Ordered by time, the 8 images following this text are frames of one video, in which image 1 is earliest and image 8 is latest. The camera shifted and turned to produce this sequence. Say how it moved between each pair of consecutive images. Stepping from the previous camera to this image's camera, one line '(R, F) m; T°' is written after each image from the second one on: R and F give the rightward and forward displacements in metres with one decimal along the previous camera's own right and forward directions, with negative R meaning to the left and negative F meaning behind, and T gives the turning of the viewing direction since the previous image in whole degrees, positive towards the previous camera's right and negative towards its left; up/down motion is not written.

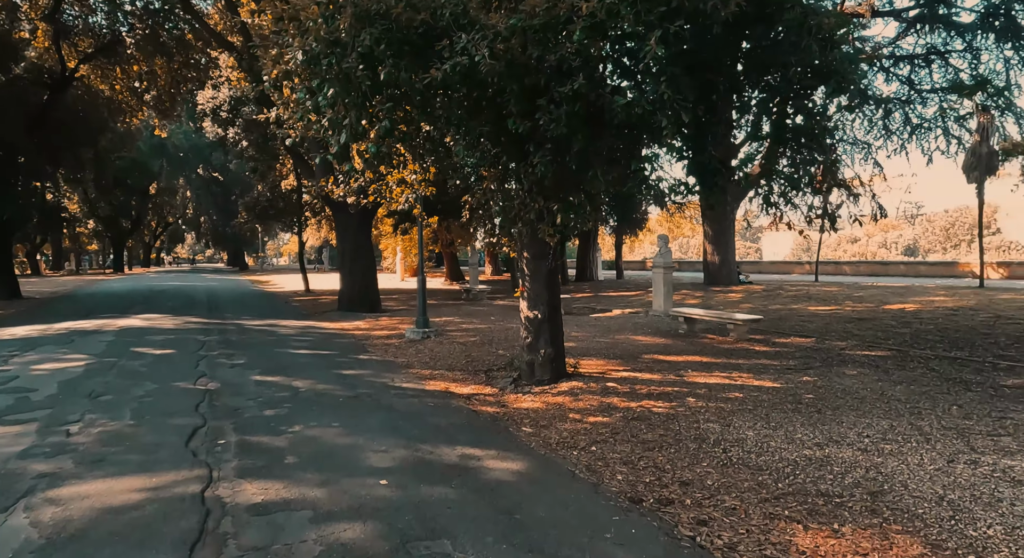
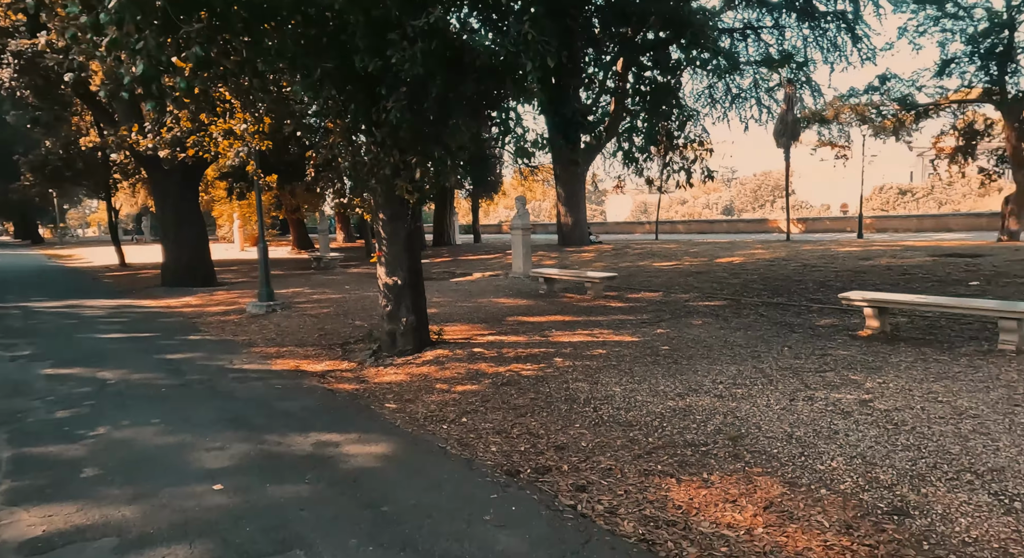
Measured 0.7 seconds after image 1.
(0.0, +0.3) m; +13°
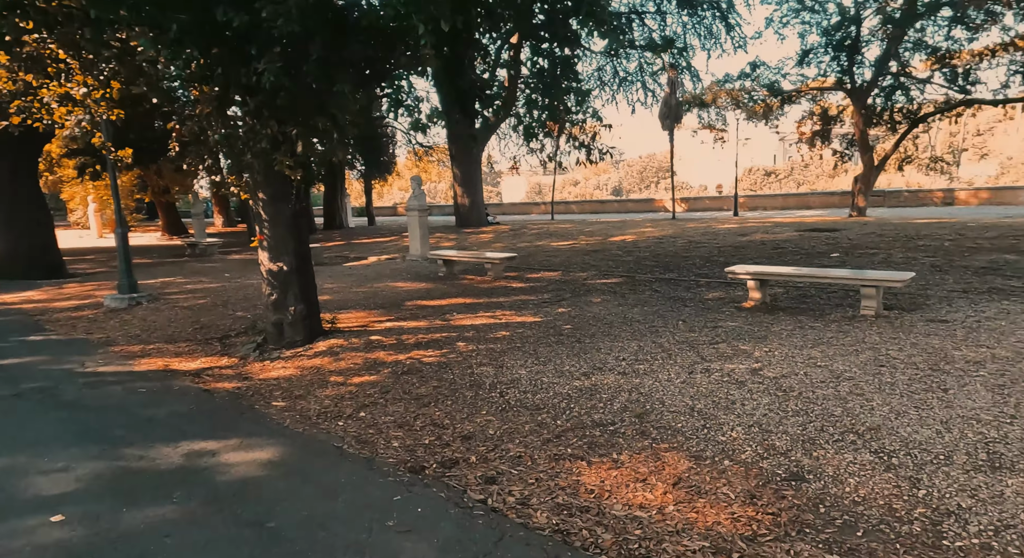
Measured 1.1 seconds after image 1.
(0.0, +0.2) m; +9°
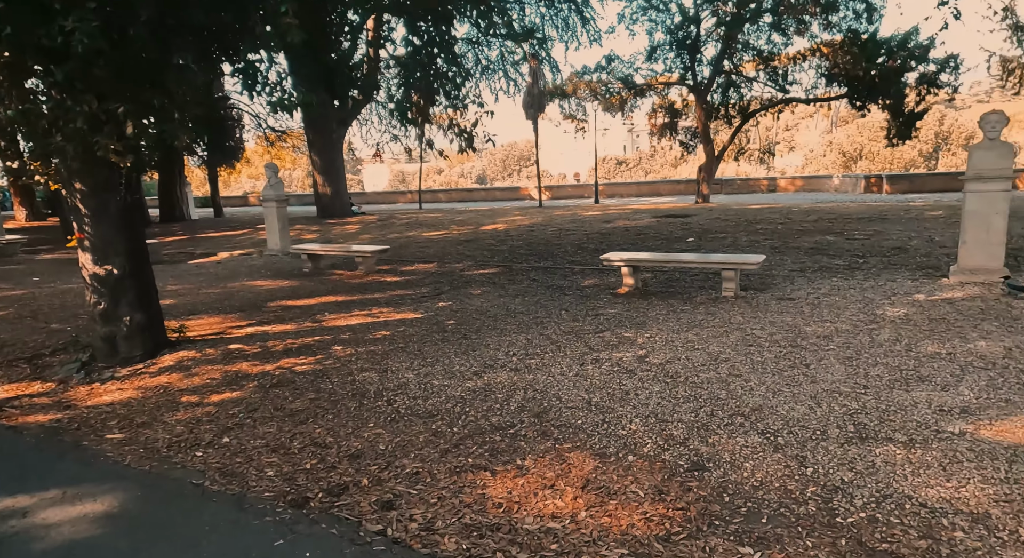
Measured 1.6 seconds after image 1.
(-0.1, +0.3) m; +12°
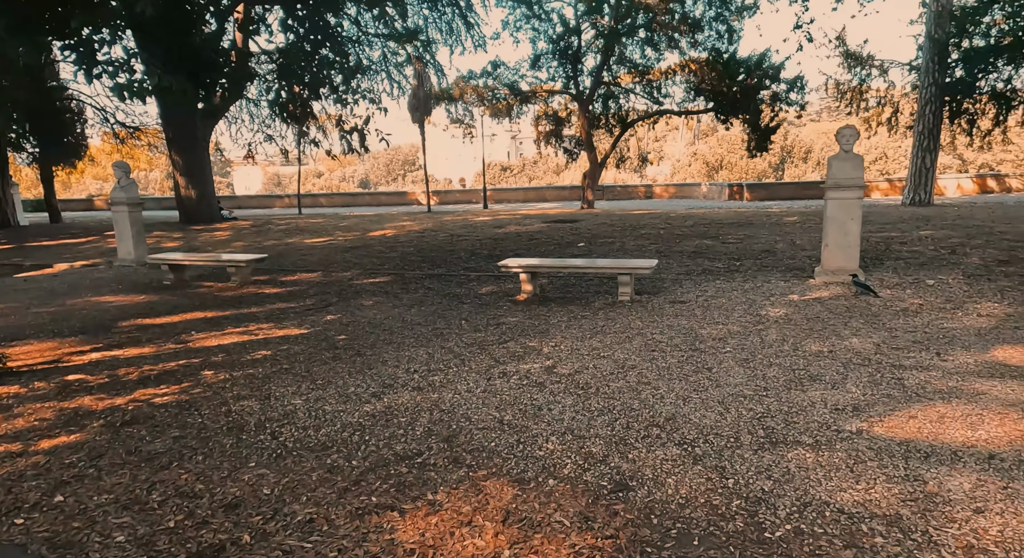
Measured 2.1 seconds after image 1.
(-0.1, +0.3) m; +10°
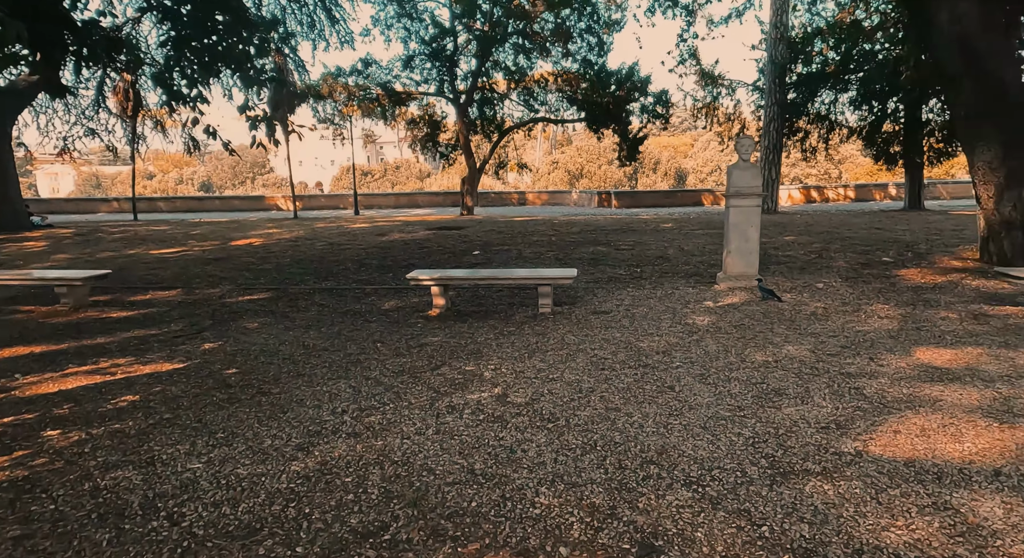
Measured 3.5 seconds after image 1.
(-0.4, +0.6) m; +12°
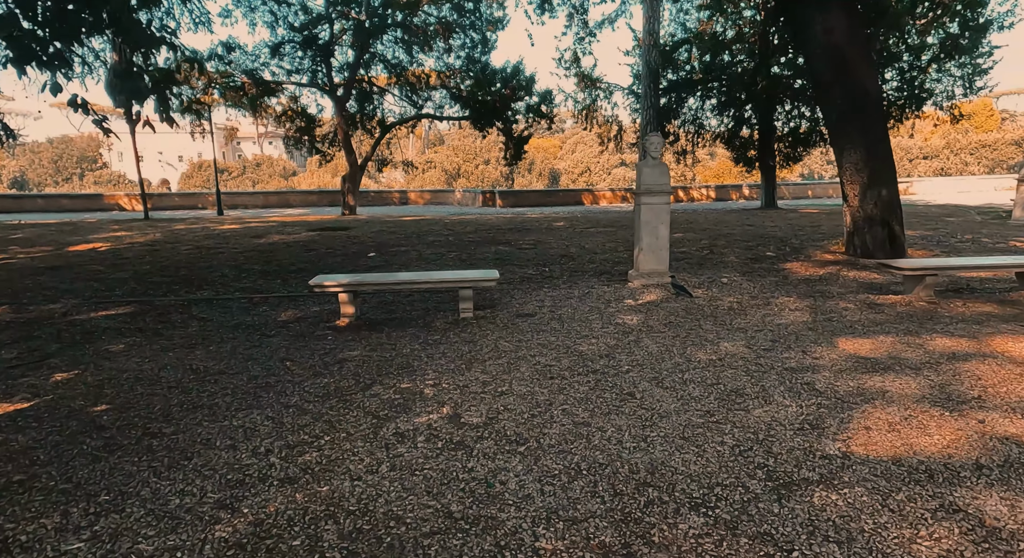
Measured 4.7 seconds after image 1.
(-0.4, +0.4) m; +11°
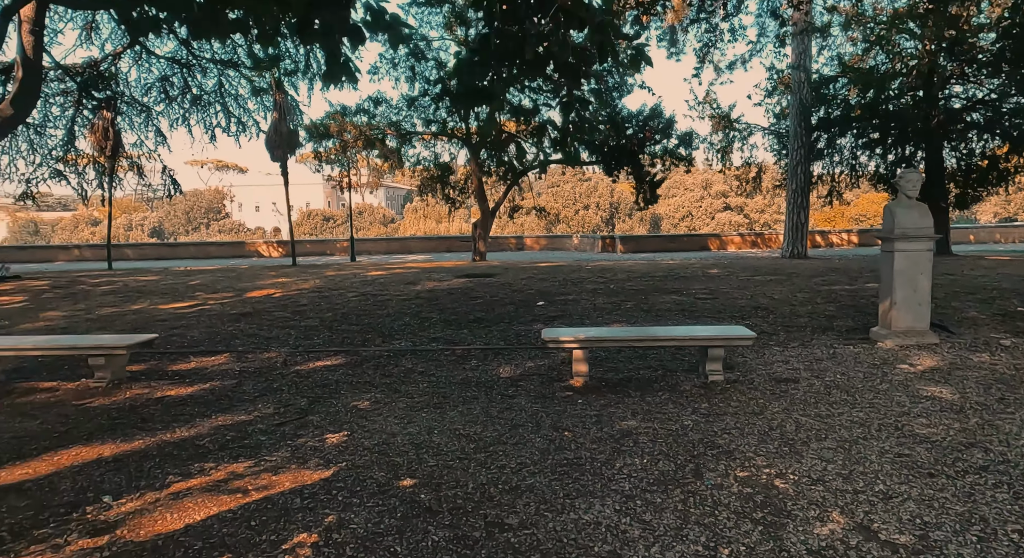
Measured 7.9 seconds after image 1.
(-1.3, +0.6) m; -10°
